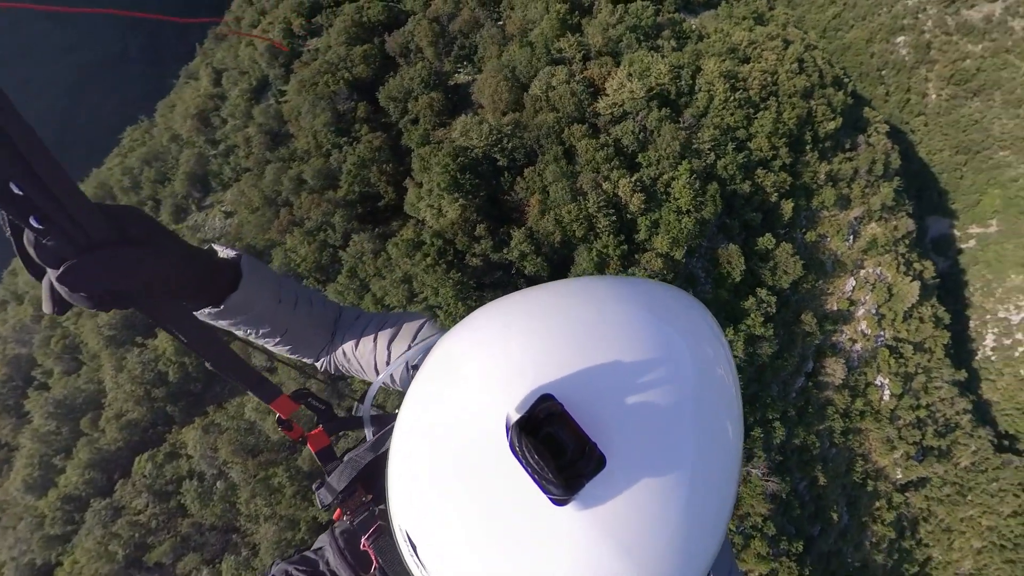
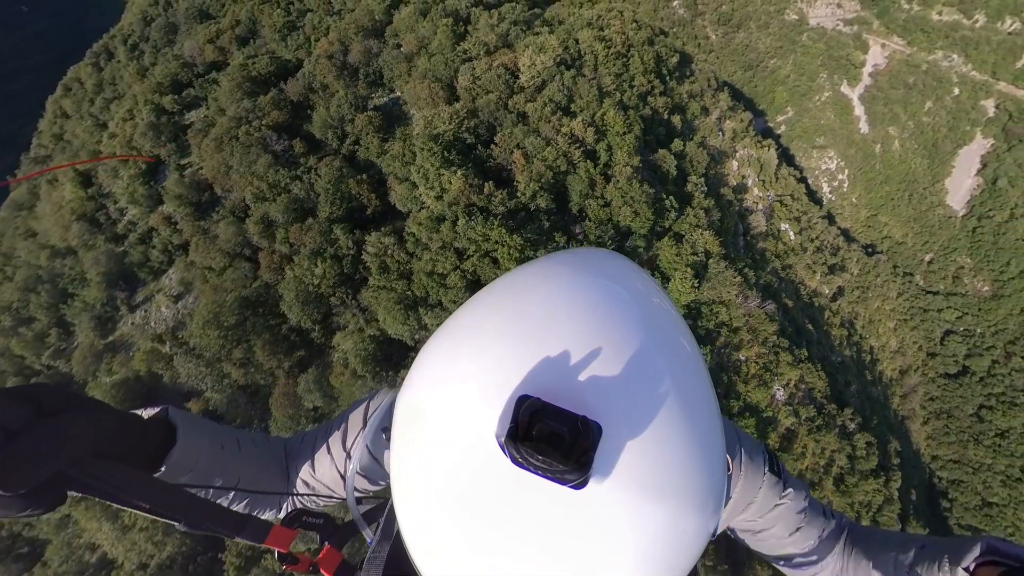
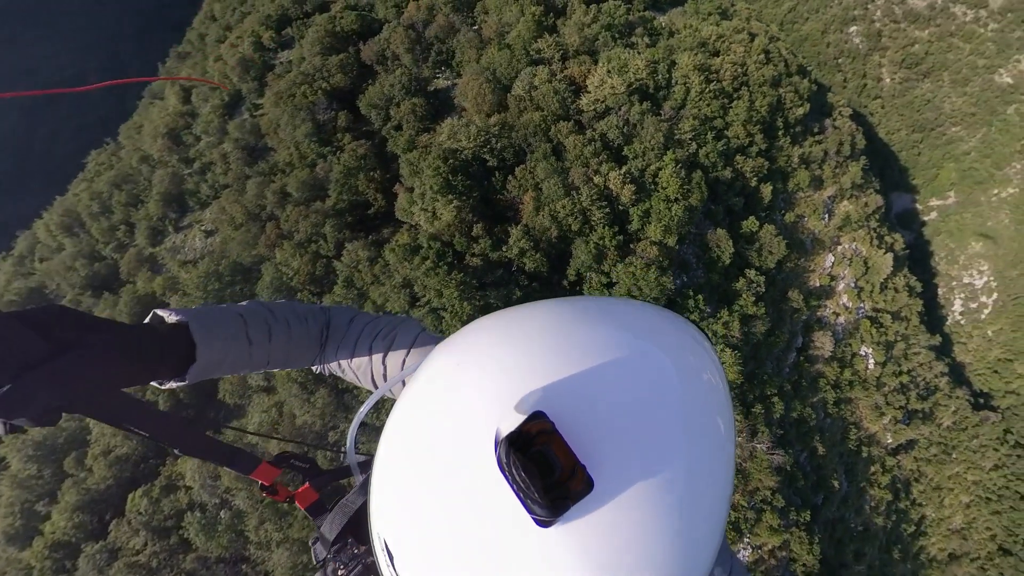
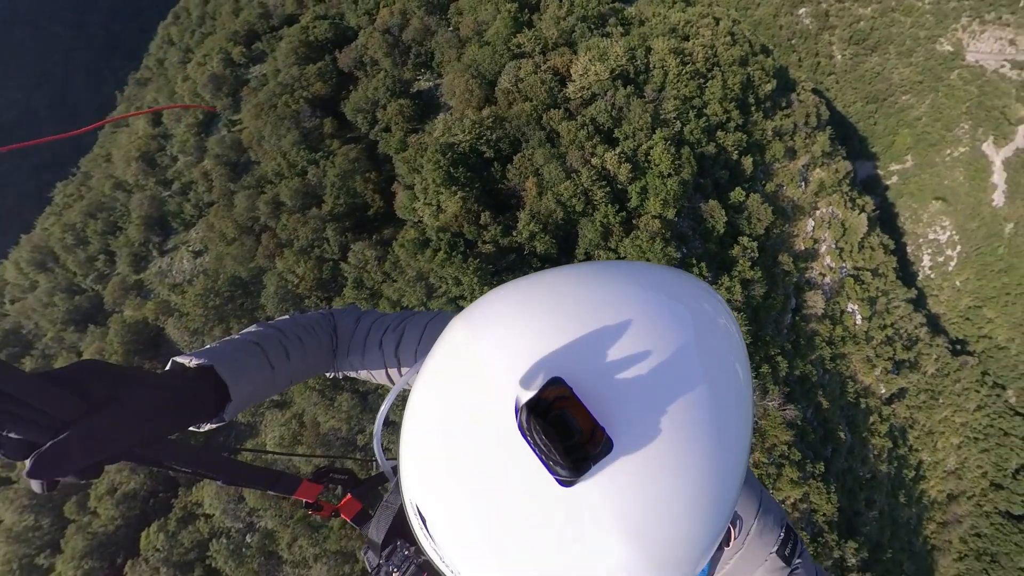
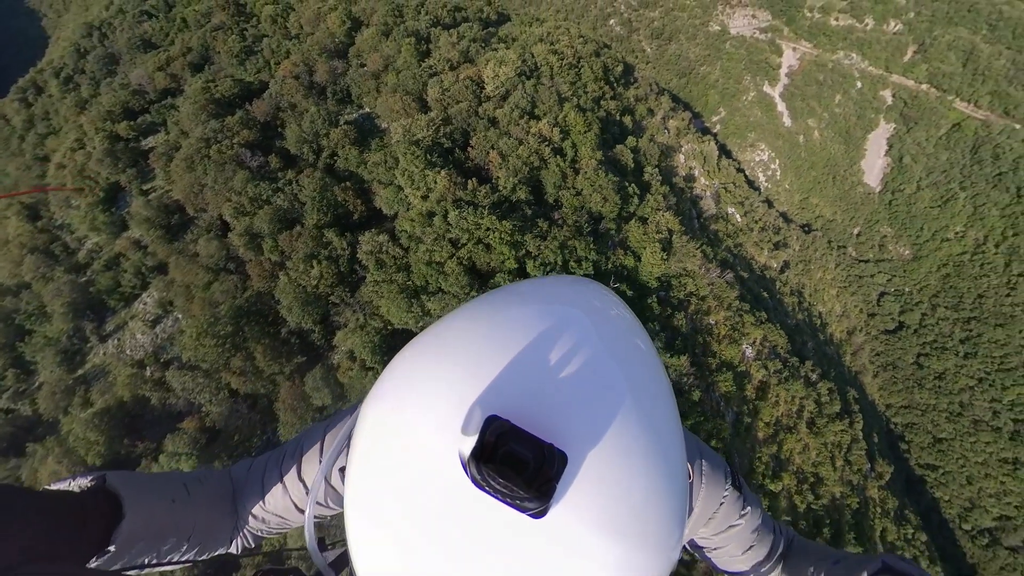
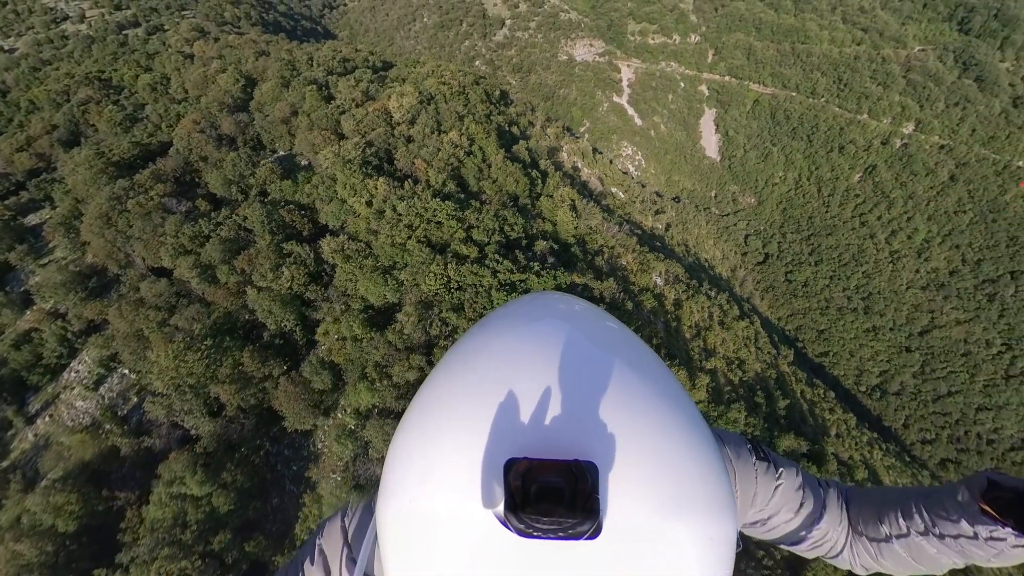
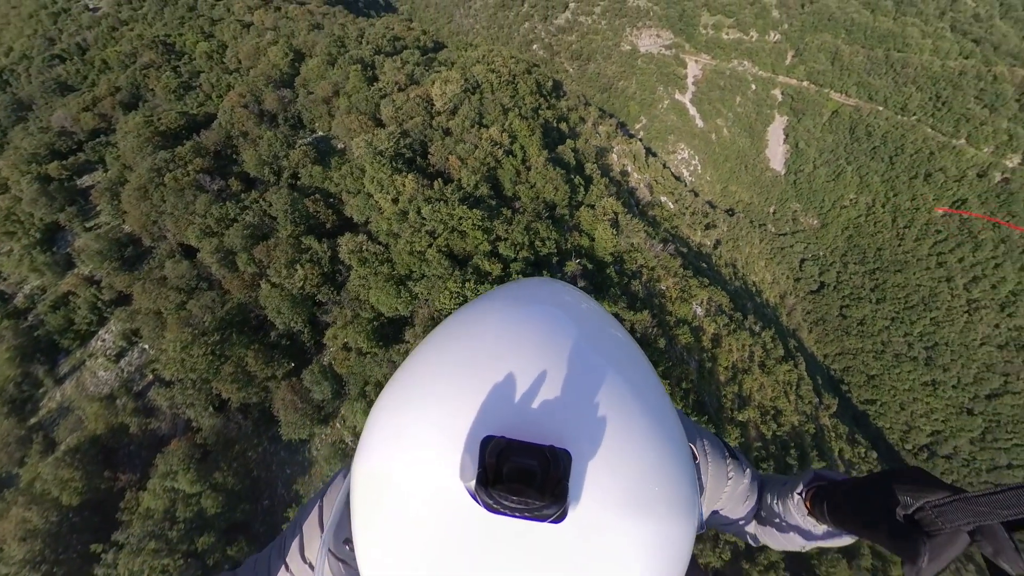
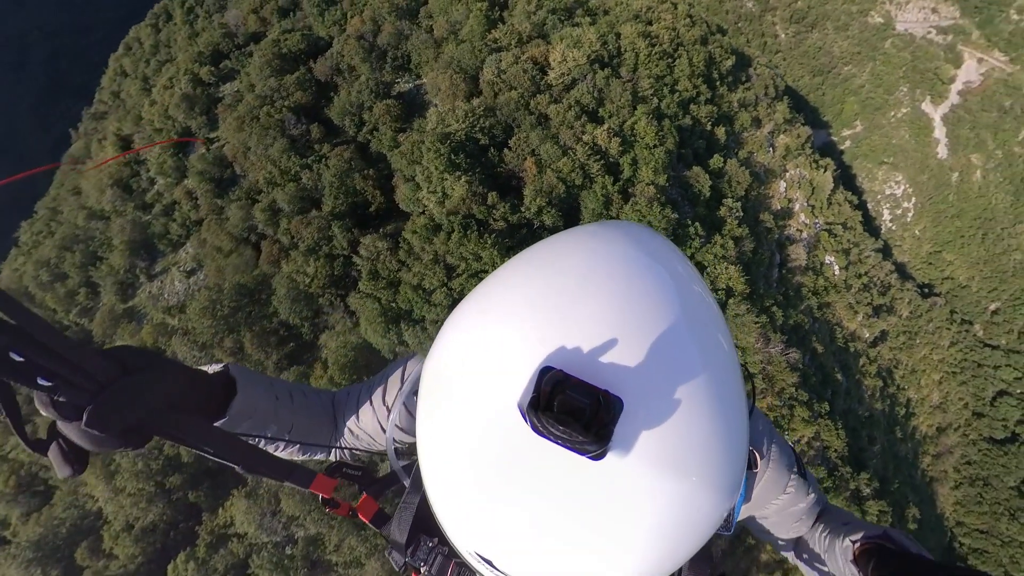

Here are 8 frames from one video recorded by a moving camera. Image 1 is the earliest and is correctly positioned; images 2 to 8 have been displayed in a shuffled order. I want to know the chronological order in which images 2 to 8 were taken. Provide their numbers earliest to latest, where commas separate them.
3, 4, 8, 2, 5, 7, 6
